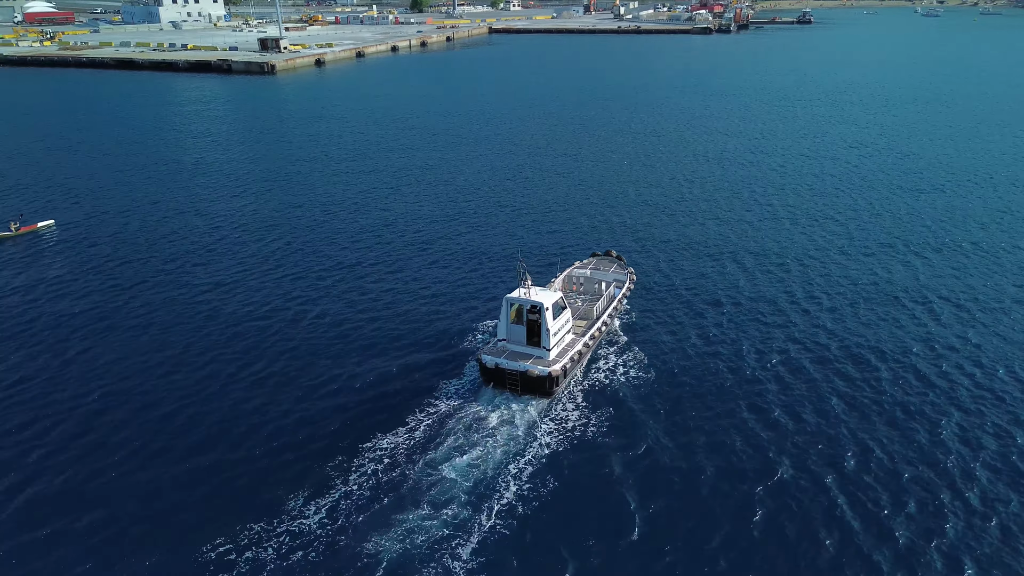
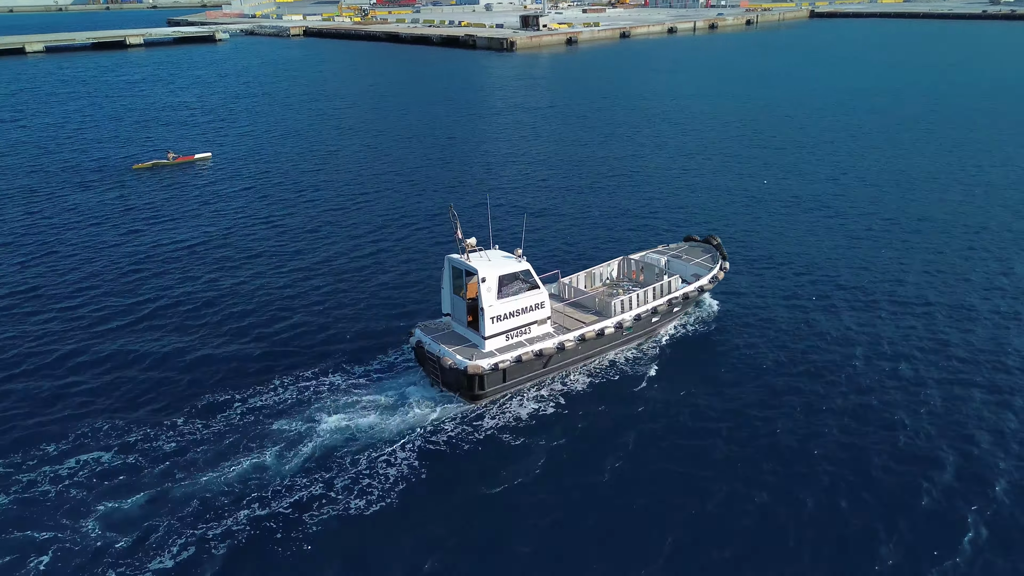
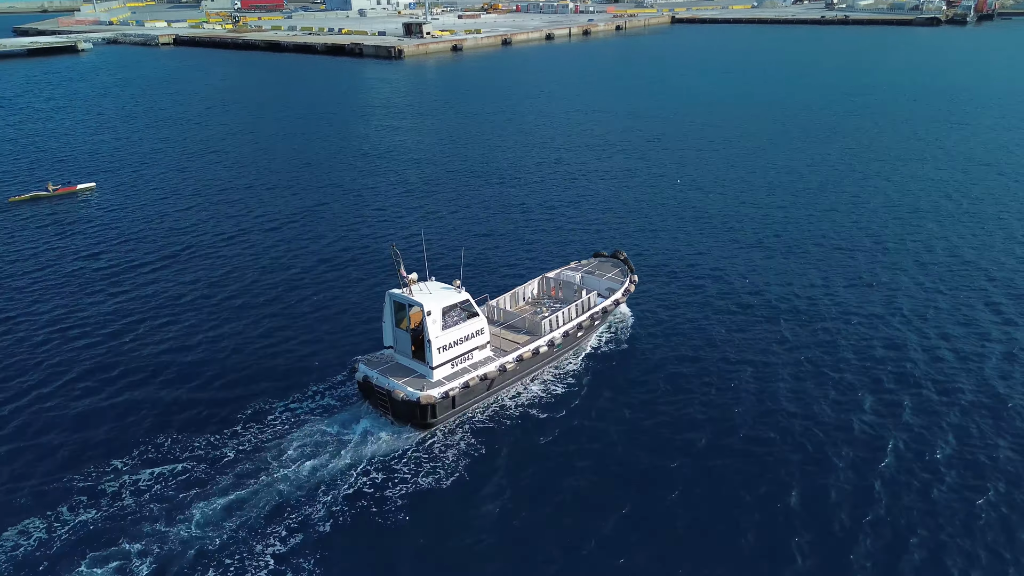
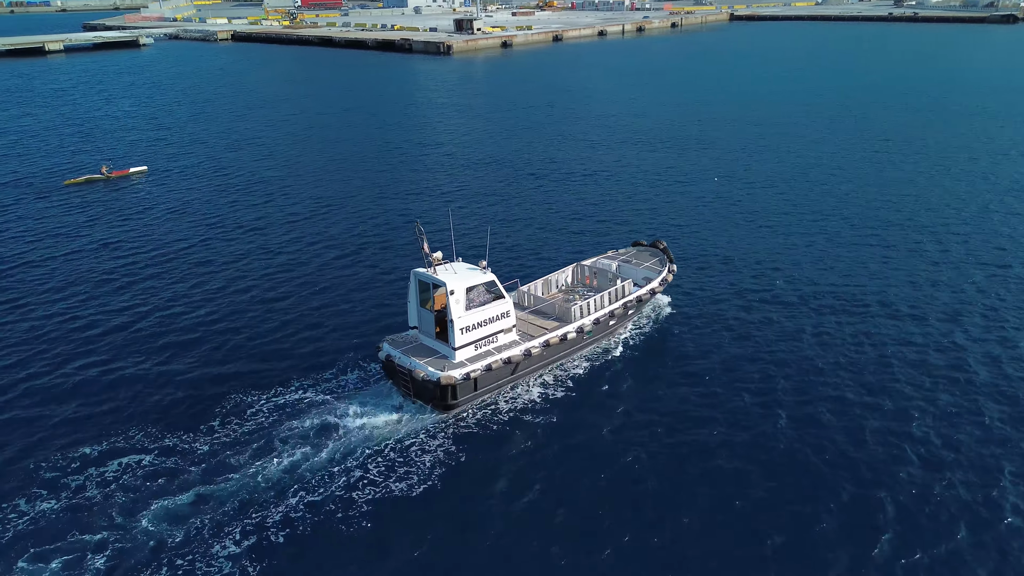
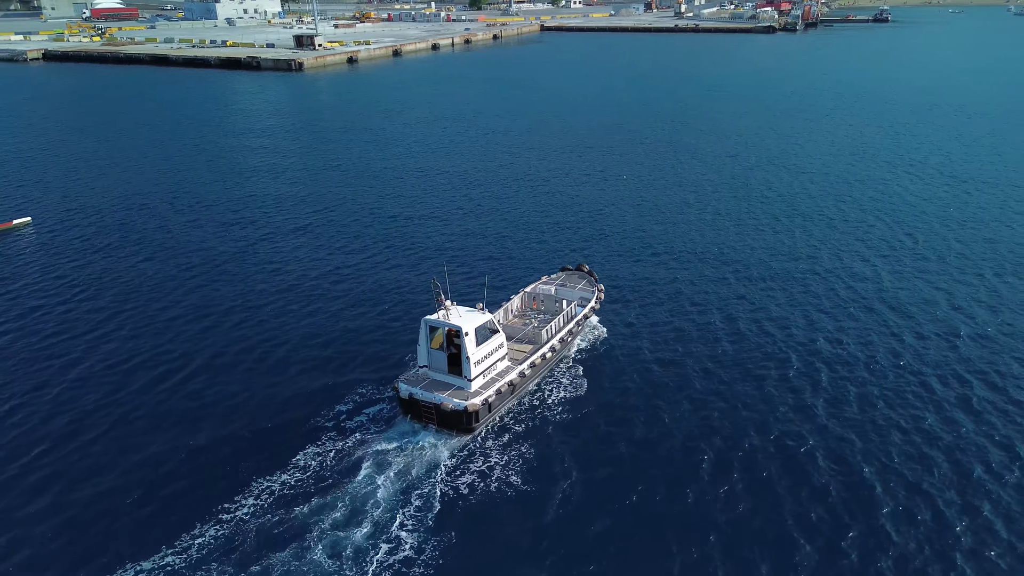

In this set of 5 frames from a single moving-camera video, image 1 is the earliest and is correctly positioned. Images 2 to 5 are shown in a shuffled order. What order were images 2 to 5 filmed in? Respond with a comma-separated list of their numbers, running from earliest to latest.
5, 3, 4, 2
